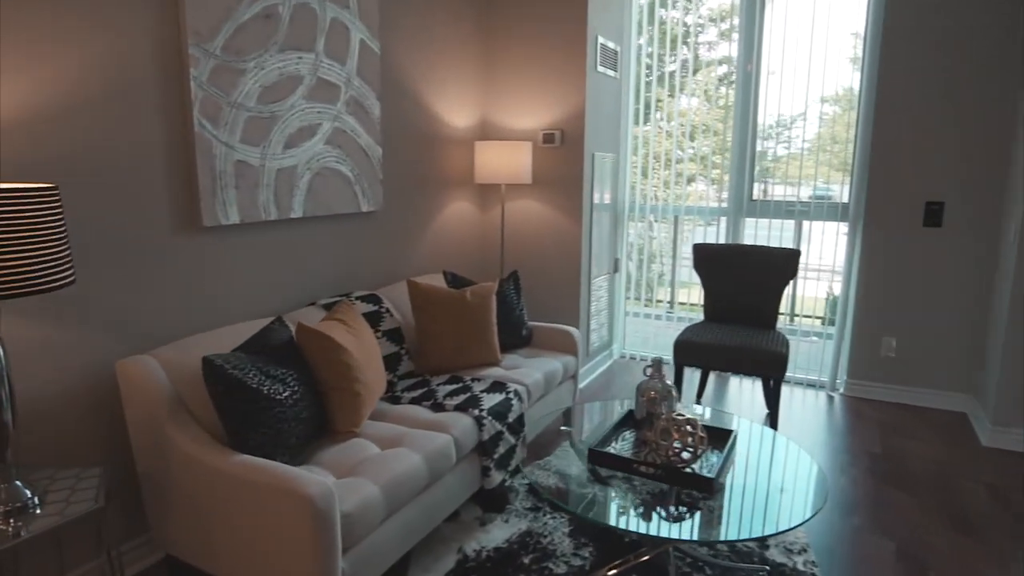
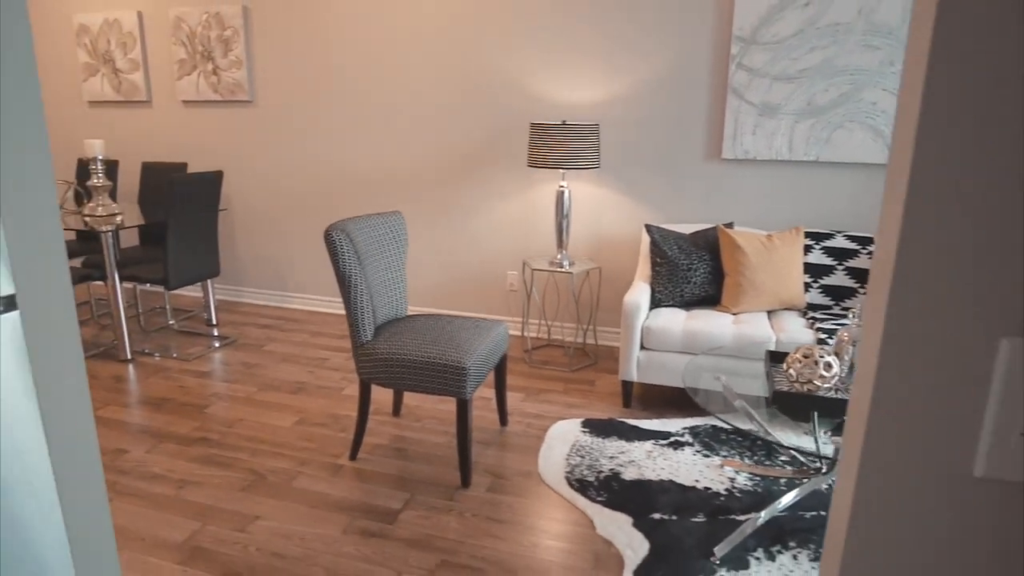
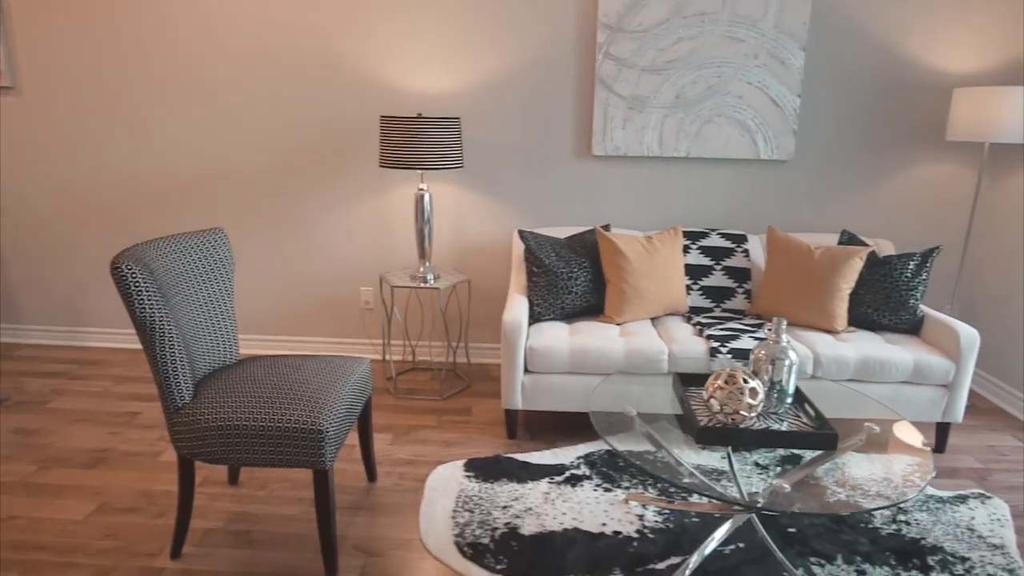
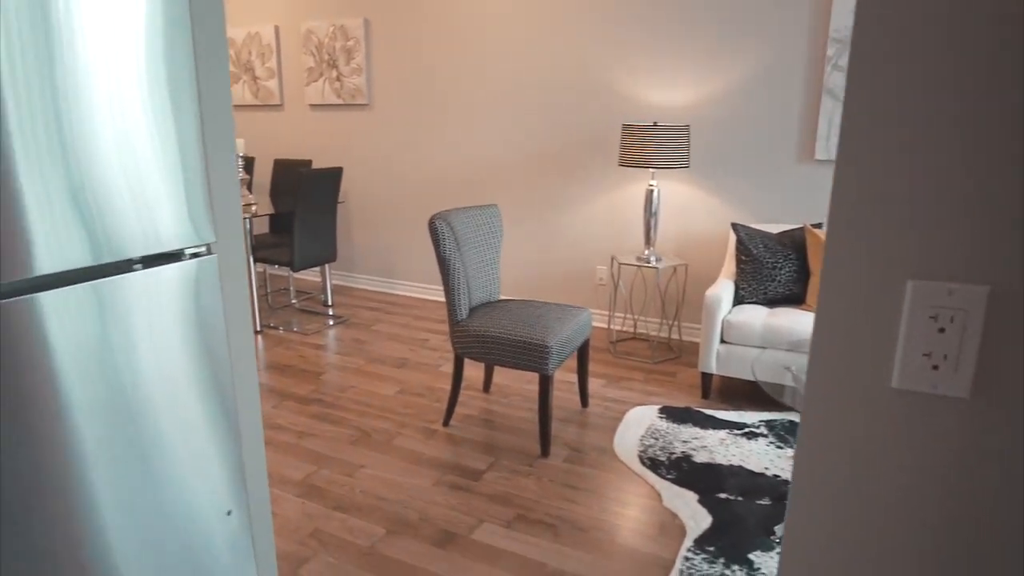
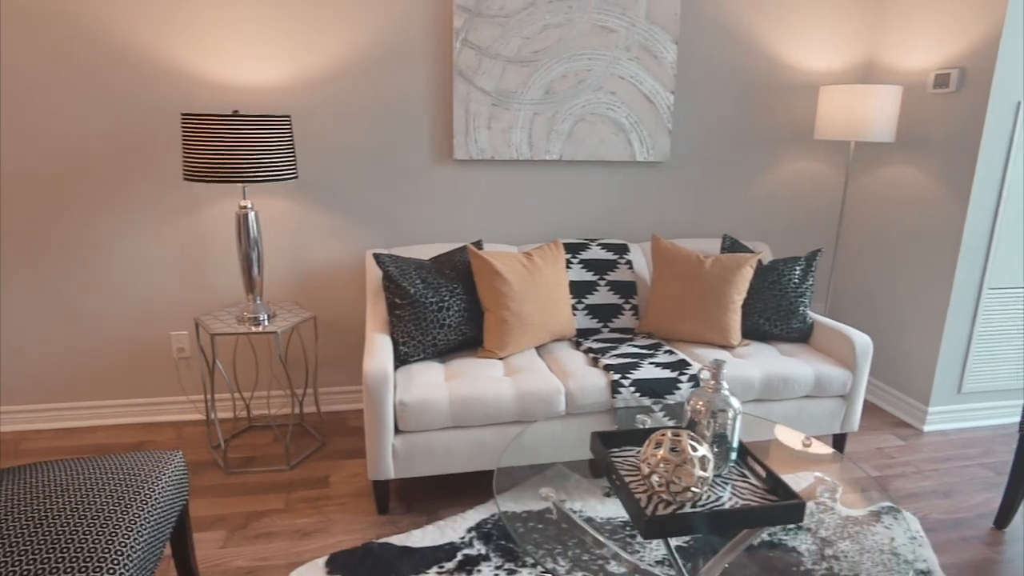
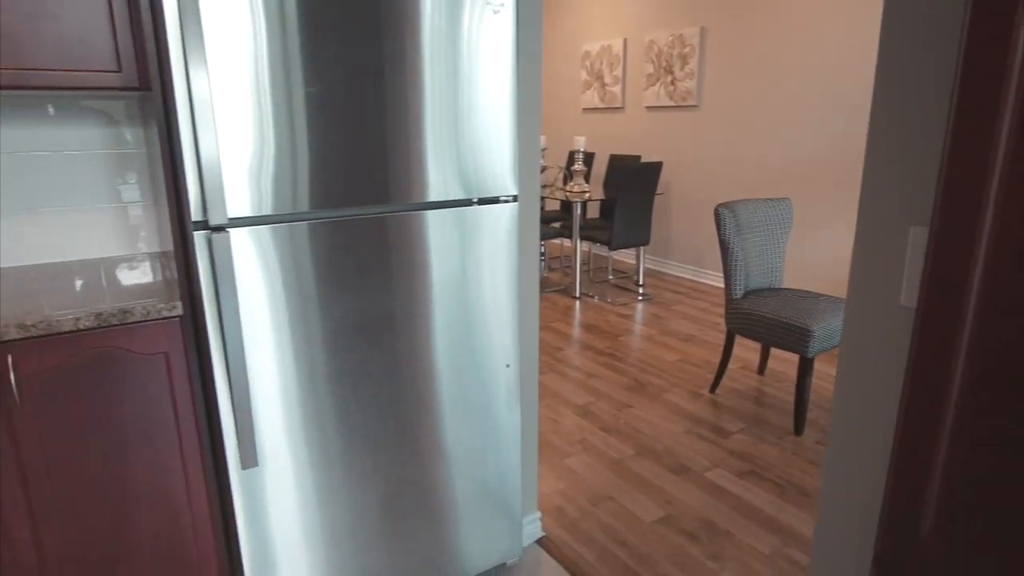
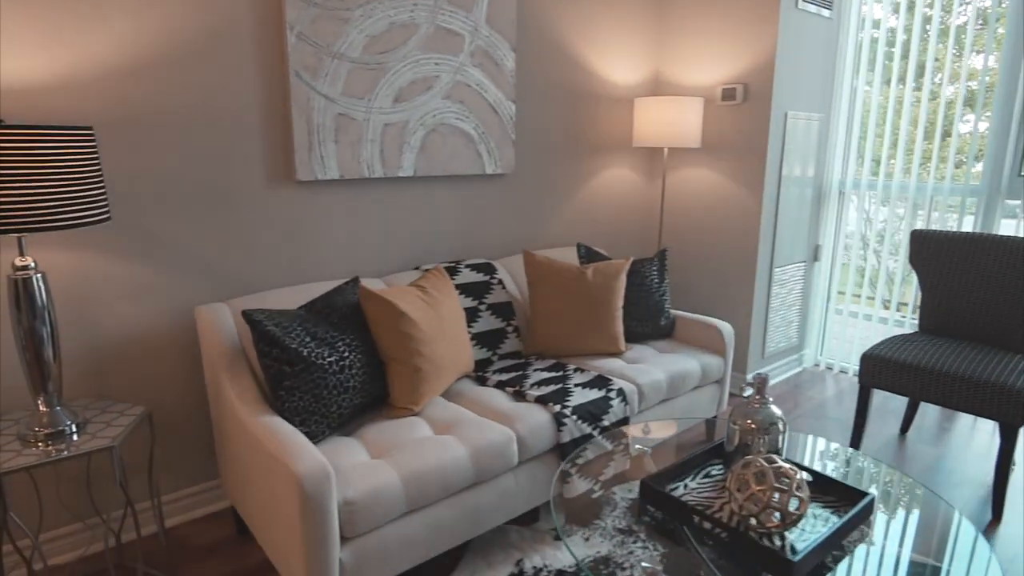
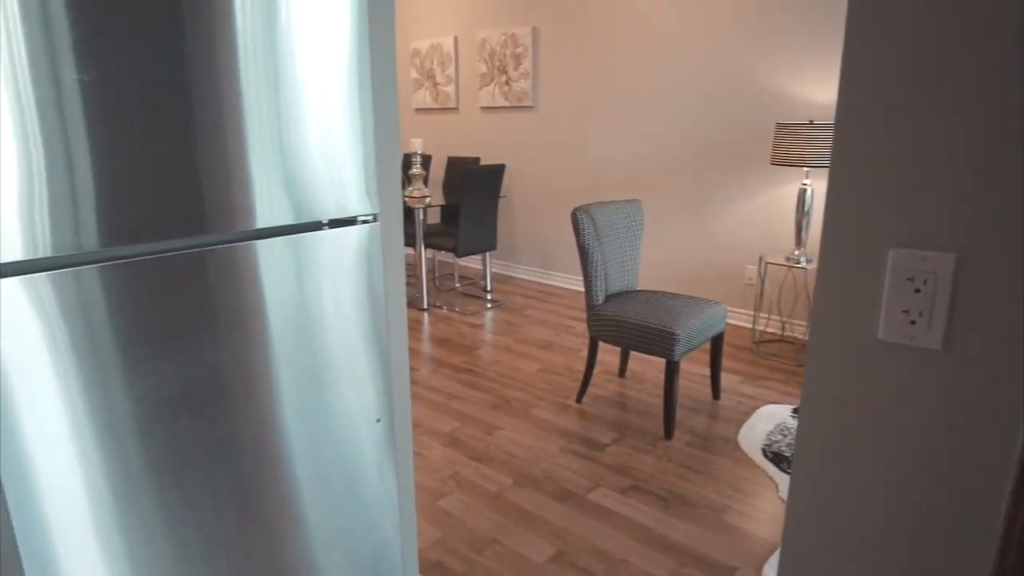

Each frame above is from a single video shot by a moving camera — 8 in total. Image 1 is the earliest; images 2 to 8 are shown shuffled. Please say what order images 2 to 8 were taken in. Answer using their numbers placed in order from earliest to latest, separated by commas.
7, 5, 3, 2, 4, 8, 6
